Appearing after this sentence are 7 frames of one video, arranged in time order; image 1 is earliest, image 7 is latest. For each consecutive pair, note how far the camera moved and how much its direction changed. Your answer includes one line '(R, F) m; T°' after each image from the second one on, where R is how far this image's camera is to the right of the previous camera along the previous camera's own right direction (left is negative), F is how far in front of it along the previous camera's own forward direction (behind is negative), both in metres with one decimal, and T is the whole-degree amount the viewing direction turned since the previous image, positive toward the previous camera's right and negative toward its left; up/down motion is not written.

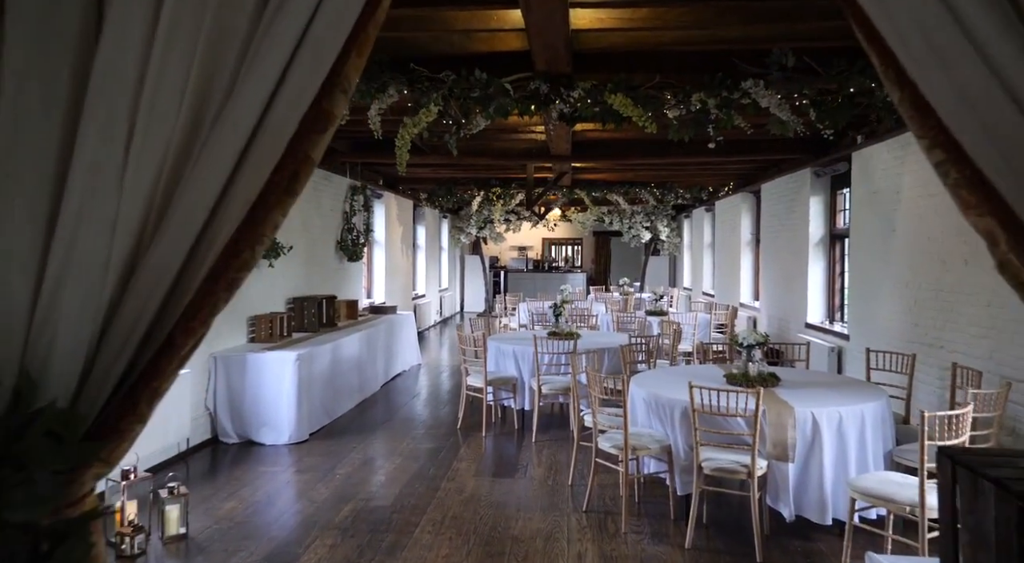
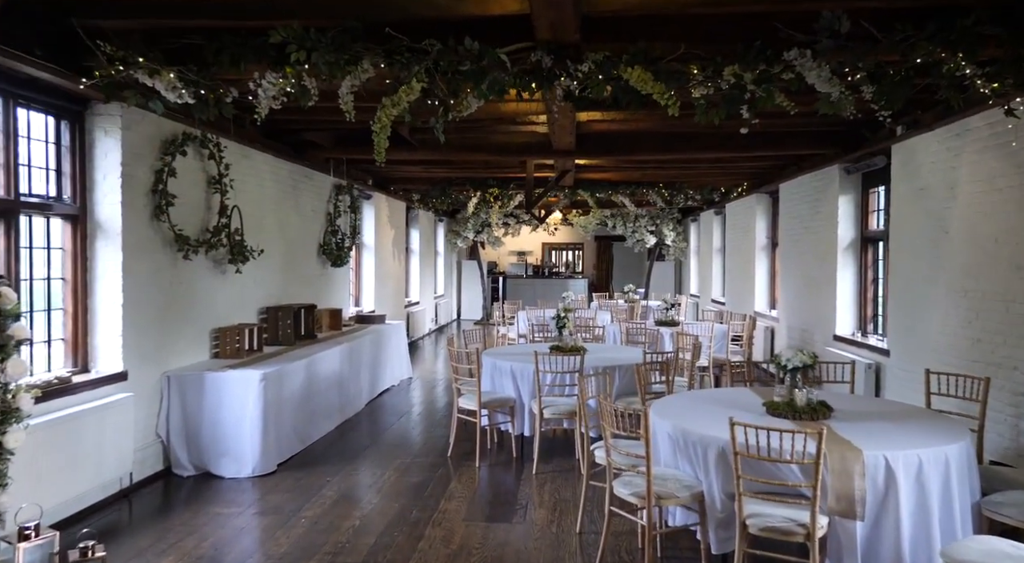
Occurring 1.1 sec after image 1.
(0.0, +0.7) m; 0°
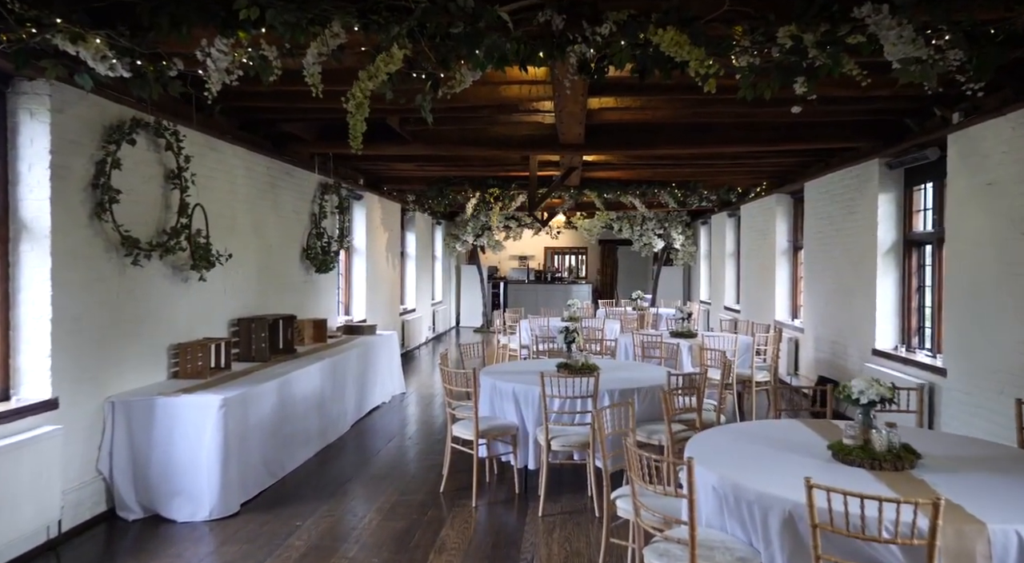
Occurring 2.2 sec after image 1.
(0.0, +0.7) m; 0°
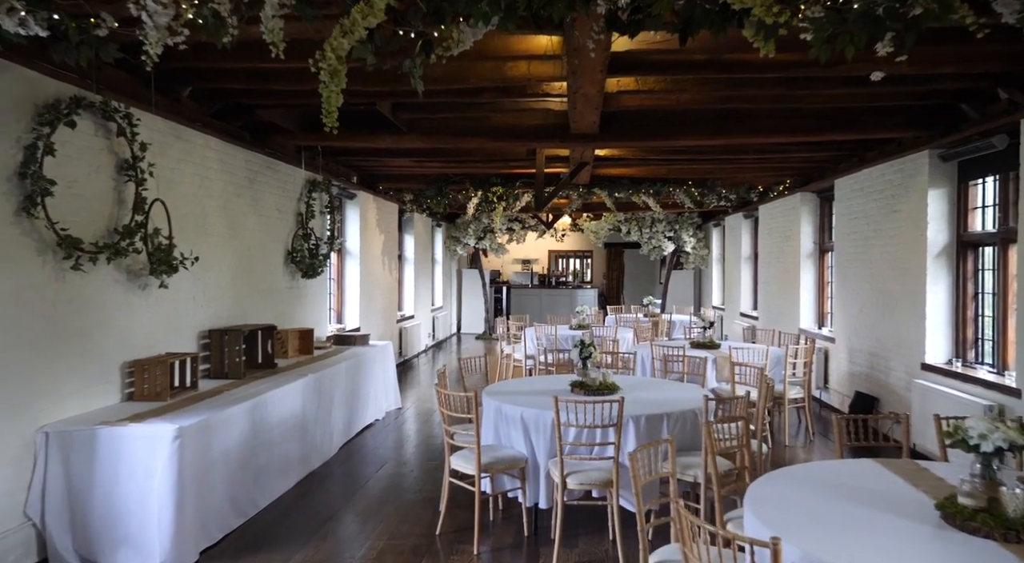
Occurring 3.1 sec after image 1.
(0.0, +0.6) m; 0°
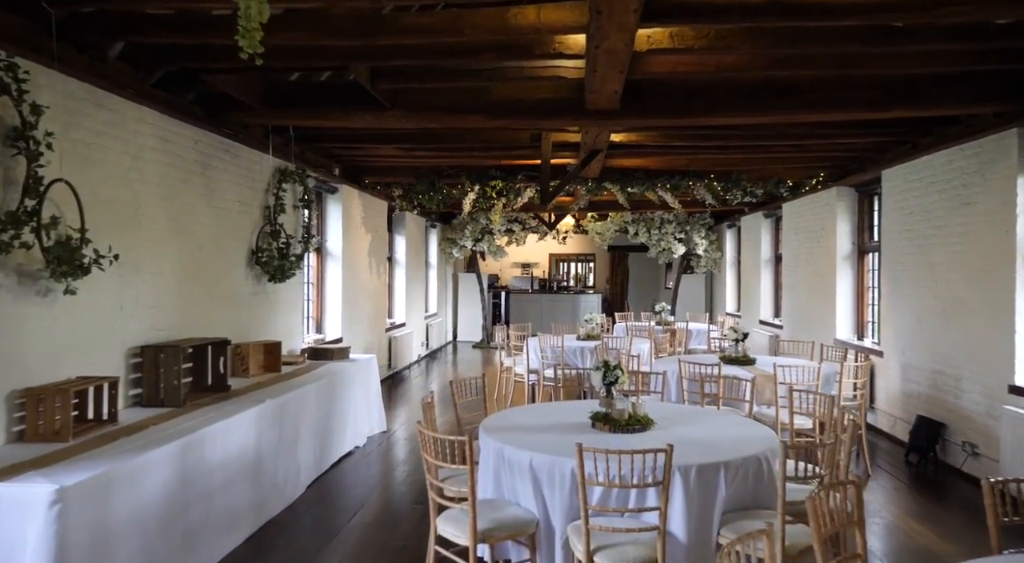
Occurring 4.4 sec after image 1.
(0.0, +0.9) m; 0°
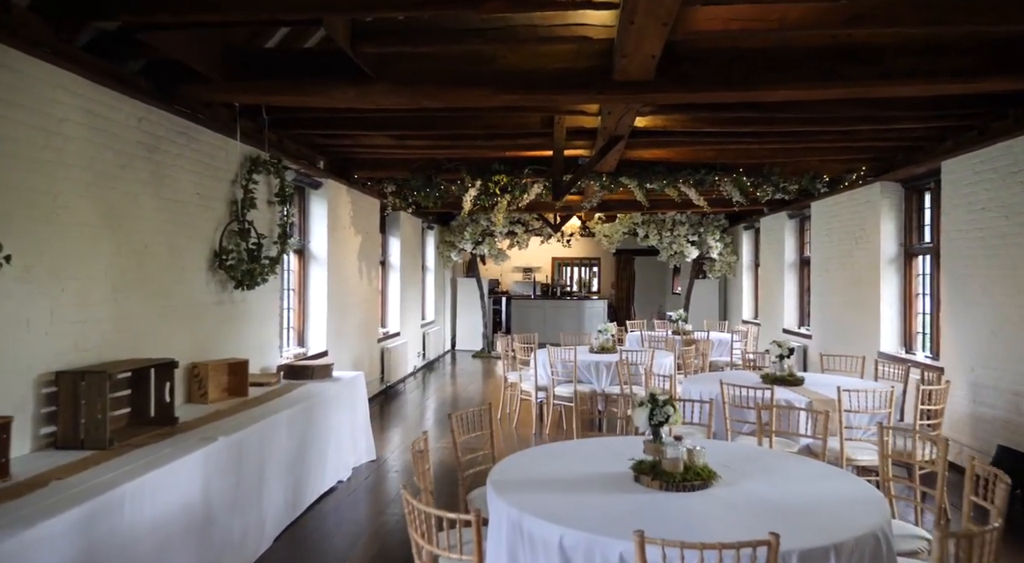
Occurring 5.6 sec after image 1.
(-0.1, +0.8) m; 0°
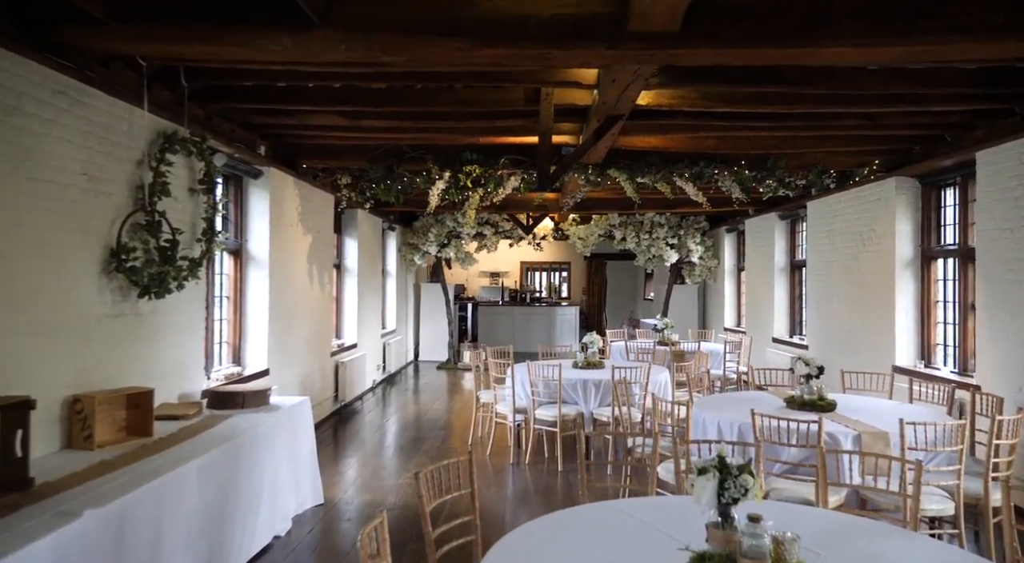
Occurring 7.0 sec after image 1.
(-0.1, +0.9) m; +3°
